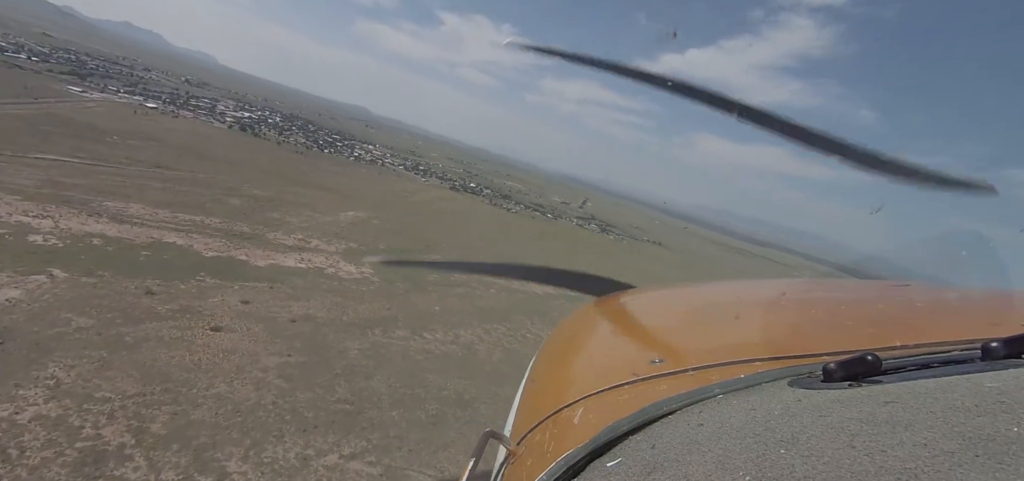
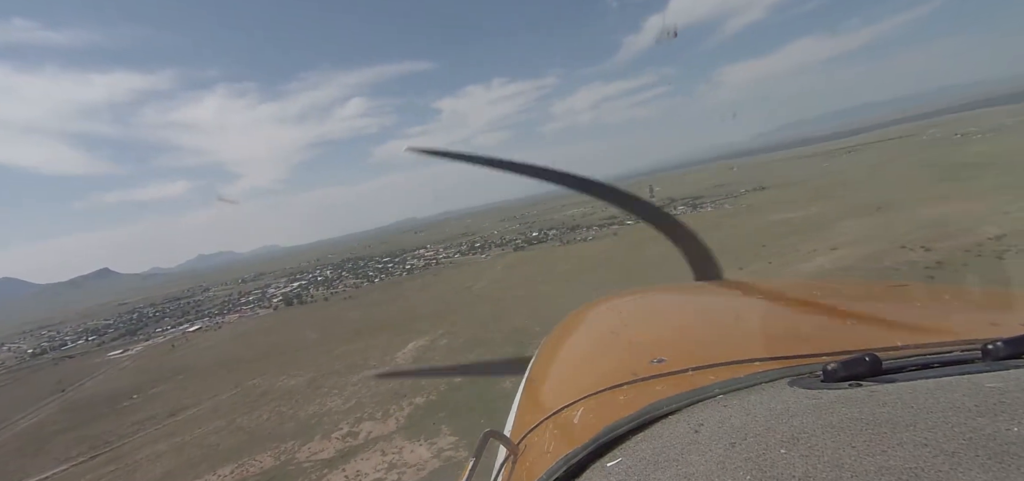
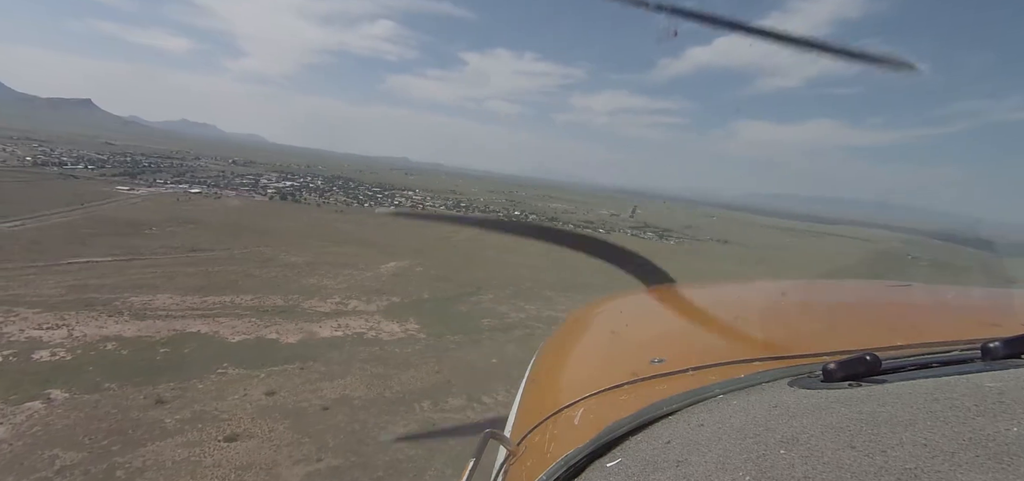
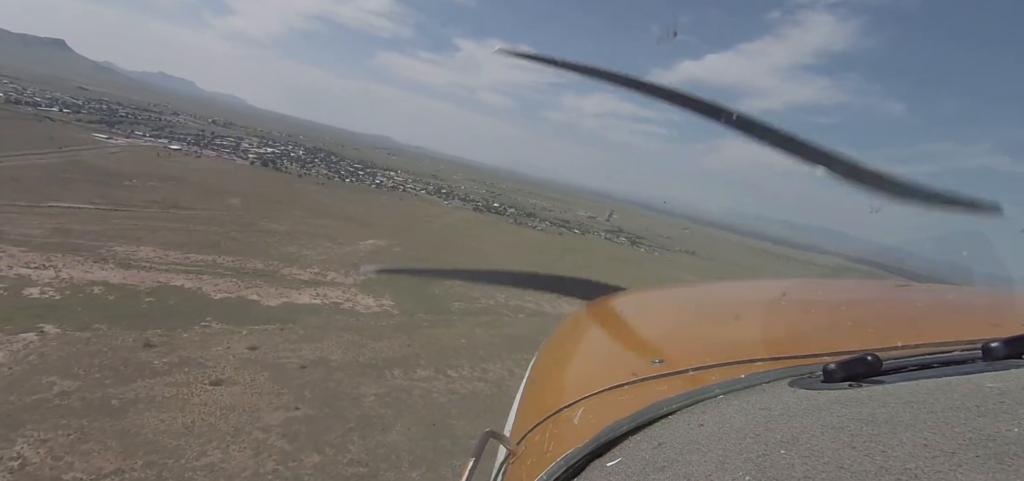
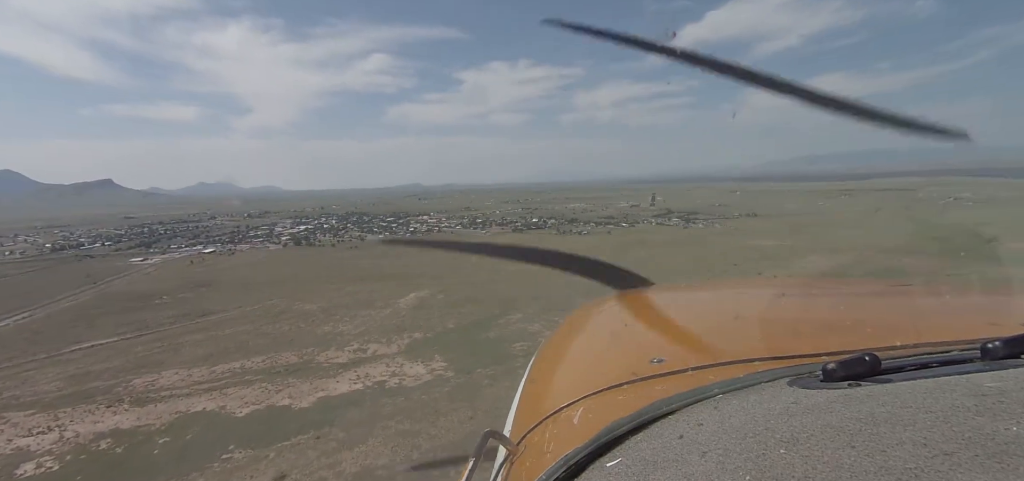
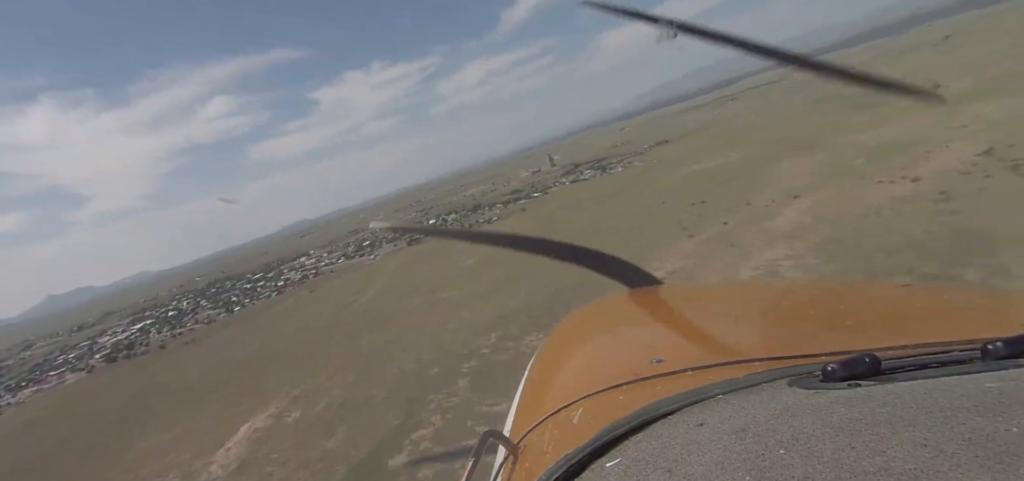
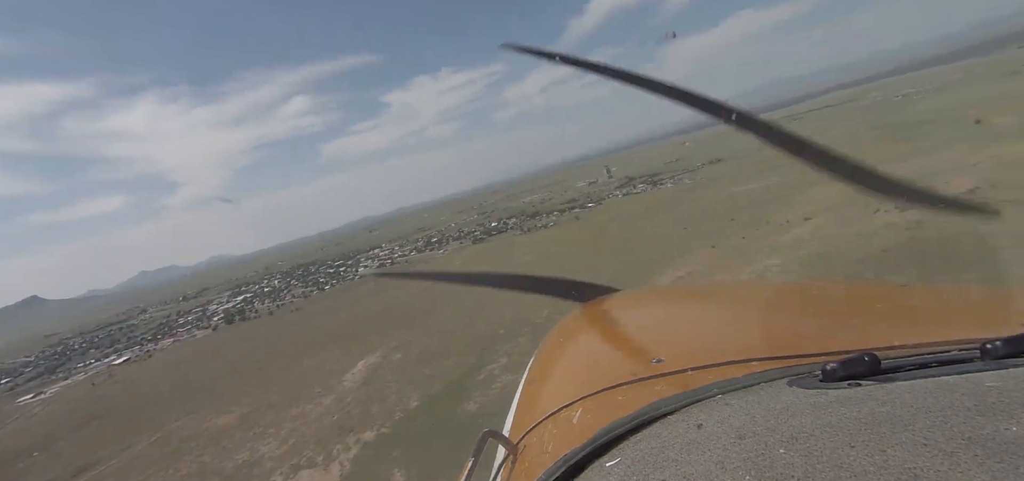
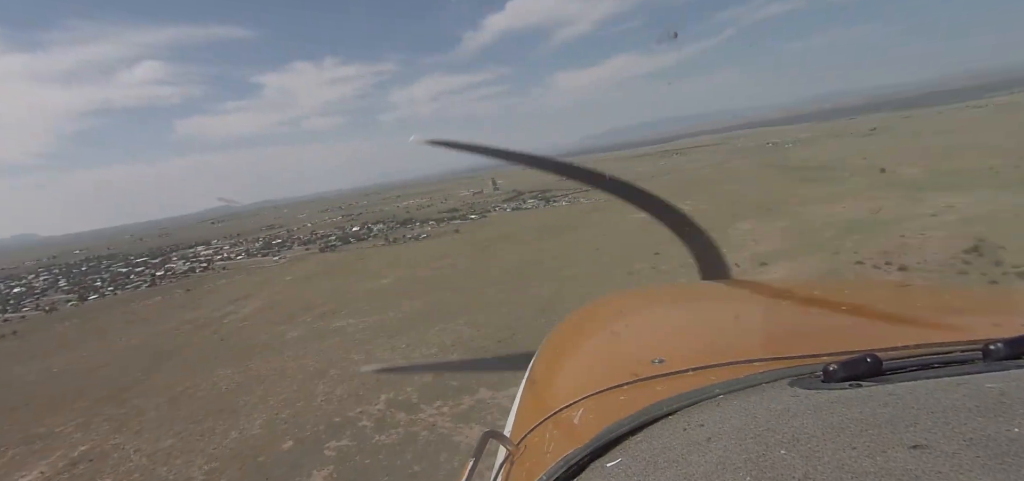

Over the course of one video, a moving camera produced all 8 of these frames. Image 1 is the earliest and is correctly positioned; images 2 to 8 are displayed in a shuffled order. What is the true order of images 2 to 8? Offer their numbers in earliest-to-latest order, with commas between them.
4, 3, 5, 2, 7, 6, 8
